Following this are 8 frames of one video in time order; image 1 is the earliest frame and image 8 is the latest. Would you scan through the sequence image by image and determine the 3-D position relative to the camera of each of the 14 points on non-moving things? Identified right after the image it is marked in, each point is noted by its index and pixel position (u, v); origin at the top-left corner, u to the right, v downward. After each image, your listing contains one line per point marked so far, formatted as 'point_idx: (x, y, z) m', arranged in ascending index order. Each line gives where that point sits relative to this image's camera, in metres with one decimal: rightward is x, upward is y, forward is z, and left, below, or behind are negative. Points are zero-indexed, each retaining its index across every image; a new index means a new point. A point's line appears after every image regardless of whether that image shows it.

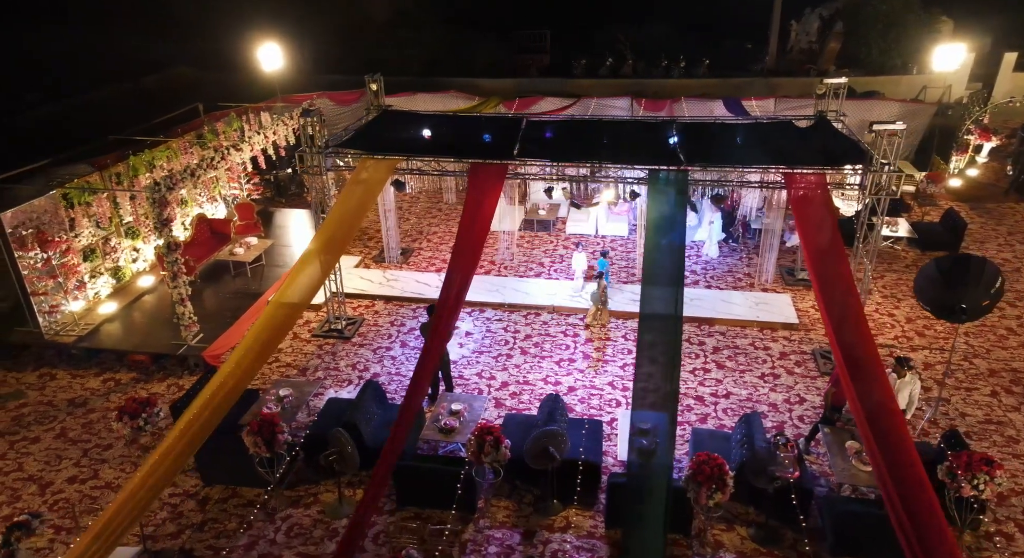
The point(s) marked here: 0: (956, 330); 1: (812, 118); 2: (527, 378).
0: (+5.5, -0.6, +7.8) m
1: (+4.0, +2.1, +8.3) m
2: (+0.2, -1.1, +7.3) m
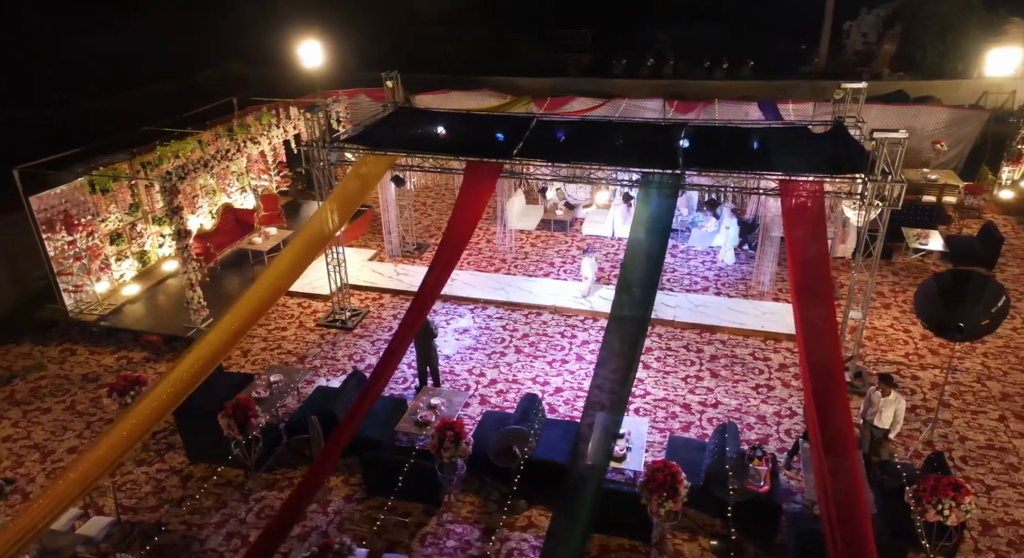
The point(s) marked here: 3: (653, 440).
0: (+5.4, -0.8, +7.4) m
1: (+4.0, +1.9, +8.0) m
2: (0.0, -1.1, +7.3) m
3: (+1.4, -1.6, +6.2) m
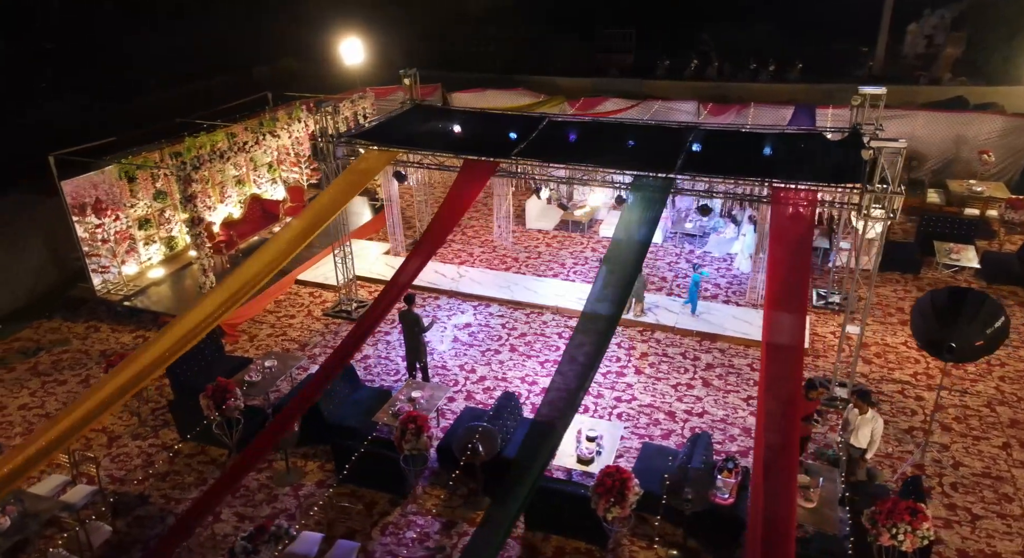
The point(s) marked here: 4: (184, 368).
0: (+5.3, -1.0, +7.0) m
1: (+4.1, +1.8, +7.7) m
2: (-0.1, -1.1, +7.3) m
3: (+1.1, -1.6, +6.1) m
4: (-3.4, -0.9, +6.7) m
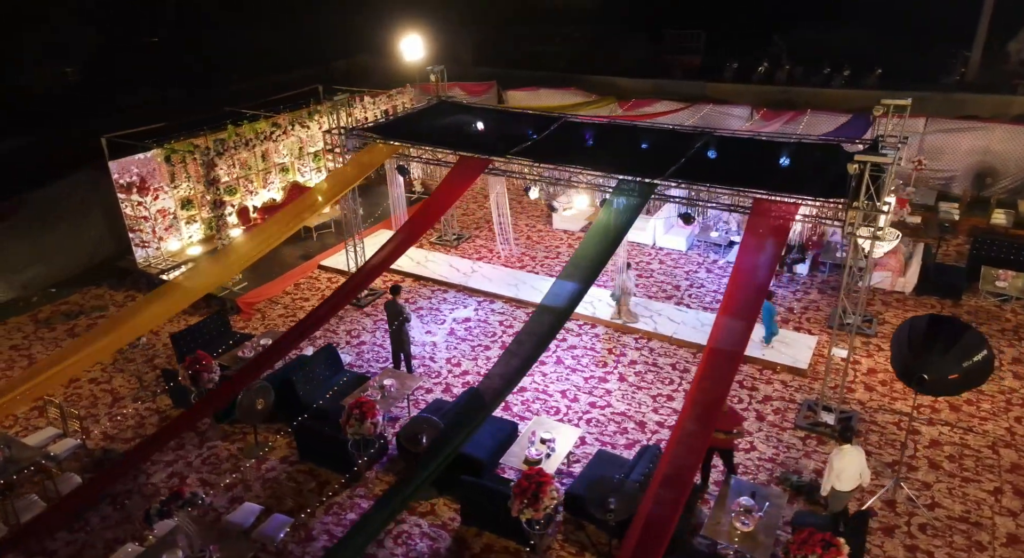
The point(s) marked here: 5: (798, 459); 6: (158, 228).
0: (+5.0, -1.3, +6.4) m
1: (+4.0, +1.6, +7.2) m
2: (-0.3, -1.1, +7.4) m
3: (+0.7, -1.6, +6.0) m
4: (-3.7, -0.7, +7.2) m
5: (+2.6, -1.7, +5.8) m
6: (-5.6, +0.8, +10.1) m
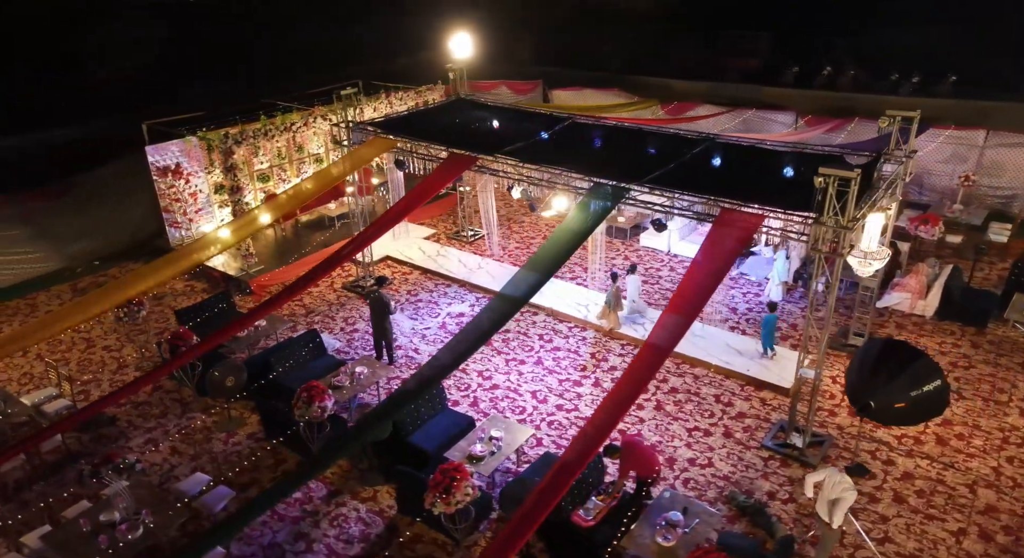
0: (+4.6, -1.6, +6.0) m
1: (+3.9, +1.3, +6.8) m
2: (-0.5, -1.0, +7.5) m
3: (+0.3, -1.7, +6.0) m
4: (-3.9, -0.4, +7.6) m
5: (+2.2, -1.8, +5.6) m
6: (-5.4, +1.2, +10.7) m
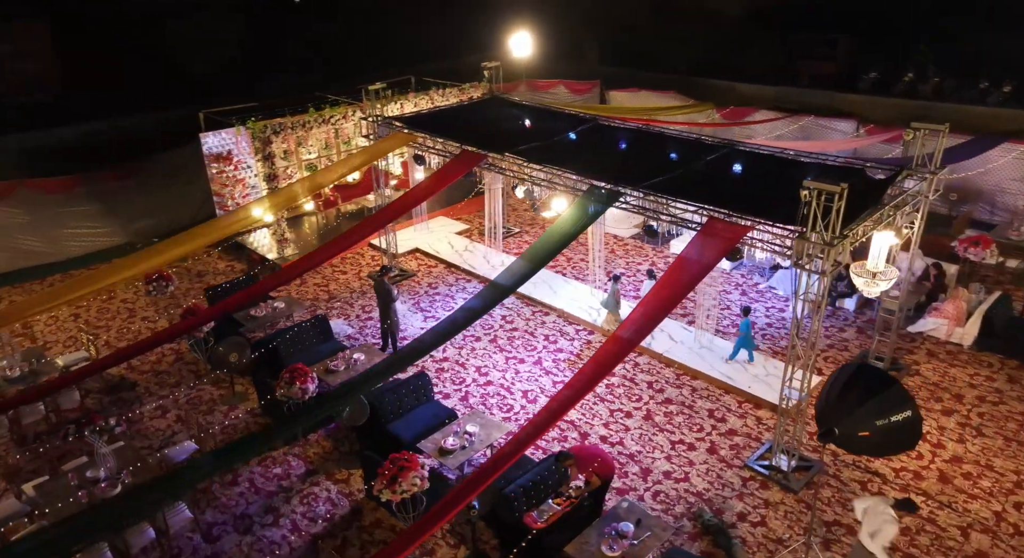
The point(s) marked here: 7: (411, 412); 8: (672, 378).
0: (+4.4, -1.9, +5.5) m
1: (+3.9, +1.1, +6.4) m
2: (-0.6, -1.0, +7.6) m
3: (0.0, -1.7, +6.0) m
4: (-3.9, -0.2, +8.1) m
5: (+1.9, -1.9, +5.5) m
6: (-4.9, +1.5, +11.4) m
7: (-1.0, -1.3, +6.2) m
8: (+1.9, -1.1, +7.3) m
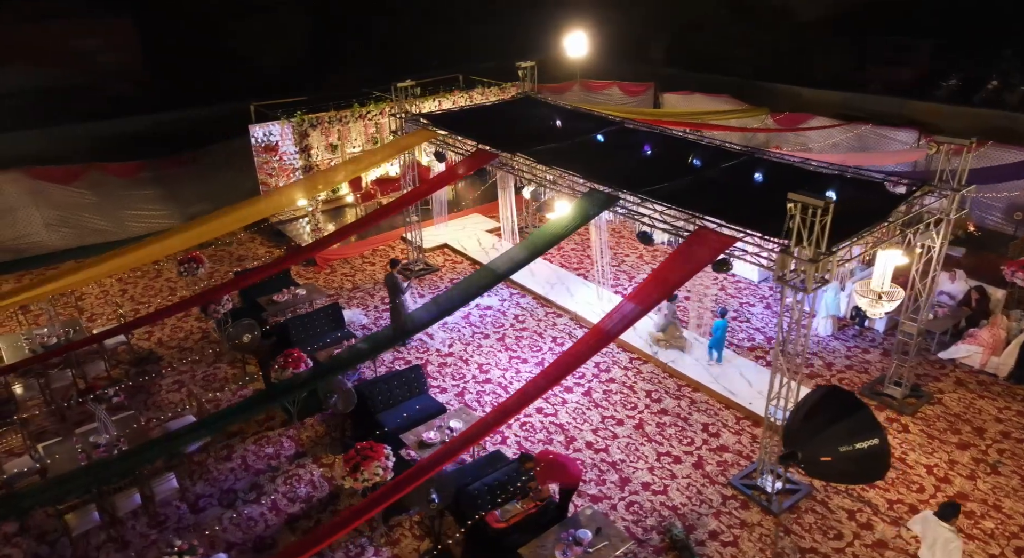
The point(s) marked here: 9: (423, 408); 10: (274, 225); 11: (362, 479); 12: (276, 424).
0: (+4.1, -2.1, +5.1) m
1: (+3.9, +0.9, +6.0) m
2: (-0.5, -1.0, +7.7) m
3: (-0.1, -1.7, +6.1) m
4: (-3.7, 0.0, +8.6) m
5: (+1.6, -2.0, +5.3) m
6: (-4.3, +1.8, +11.9) m
7: (-1.1, -1.3, +6.3) m
8: (+1.8, -1.2, +7.1) m
9: (-0.9, -1.3, +6.3) m
10: (-4.6, +1.0, +12.0) m
11: (-1.1, -1.5, +4.7) m
12: (-2.4, -1.5, +6.4) m
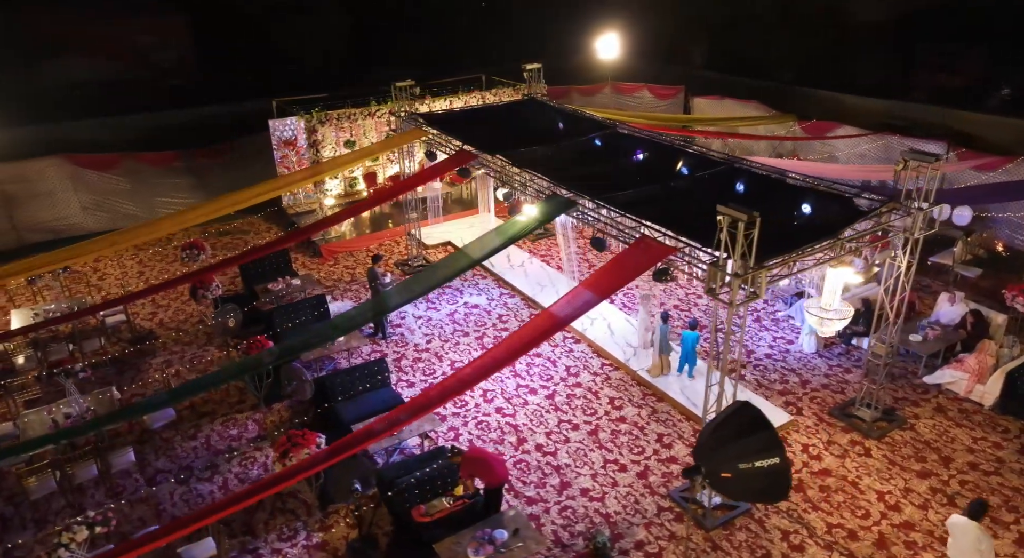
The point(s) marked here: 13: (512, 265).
0: (+3.5, -2.3, +4.9) m
1: (+3.5, +0.7, +5.9) m
2: (-0.9, -0.9, +7.9) m
3: (-0.6, -1.7, +6.3) m
4: (-3.9, +0.2, +9.0) m
5: (+1.0, -2.1, +5.3) m
6: (-4.2, +1.9, +12.4) m
7: (-1.6, -1.2, +6.5) m
8: (+1.4, -1.3, +7.1) m
9: (-1.3, -1.3, +6.5) m
10: (-4.5, +1.2, +12.5) m
11: (-1.7, -1.4, +4.9) m
12: (-2.9, -1.4, +6.8) m
13: (0.0, +0.2, +10.3) m
